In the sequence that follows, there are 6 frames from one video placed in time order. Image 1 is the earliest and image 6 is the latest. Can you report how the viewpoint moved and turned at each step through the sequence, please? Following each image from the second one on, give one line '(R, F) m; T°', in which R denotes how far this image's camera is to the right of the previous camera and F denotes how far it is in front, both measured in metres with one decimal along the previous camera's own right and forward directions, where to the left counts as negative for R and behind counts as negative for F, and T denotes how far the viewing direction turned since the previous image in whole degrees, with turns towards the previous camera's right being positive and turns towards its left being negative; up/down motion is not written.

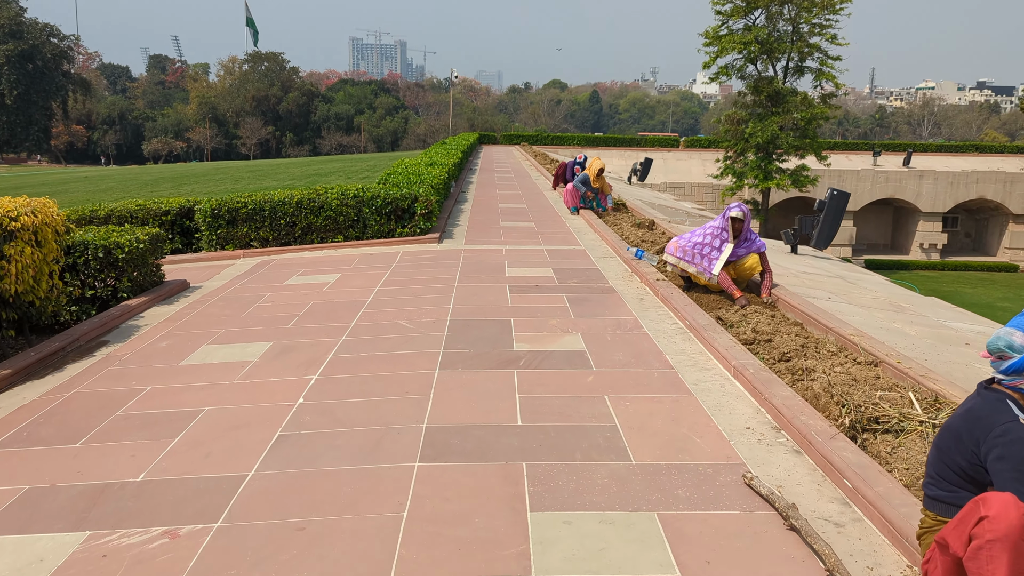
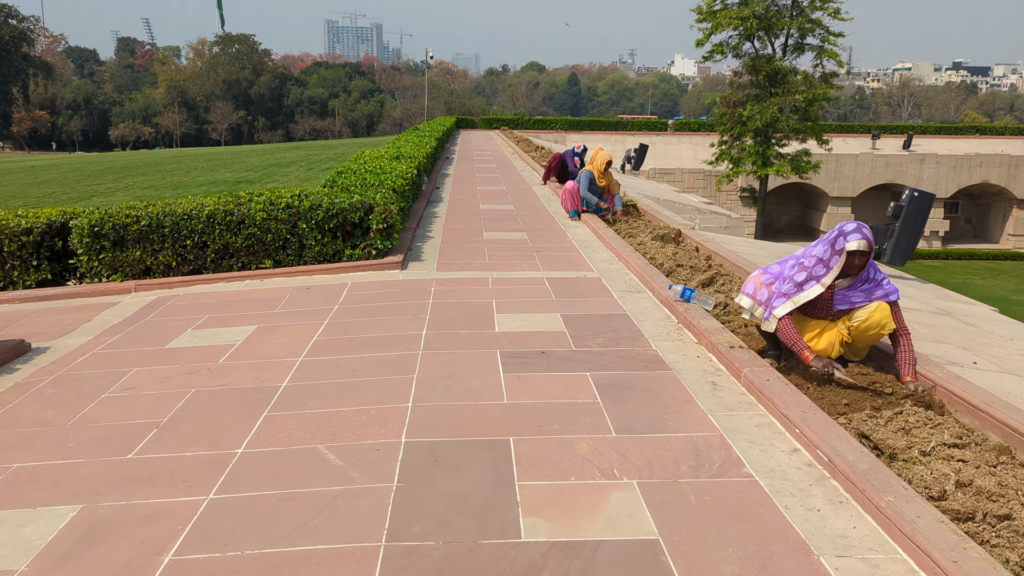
(-0.1, +2.3) m; +1°
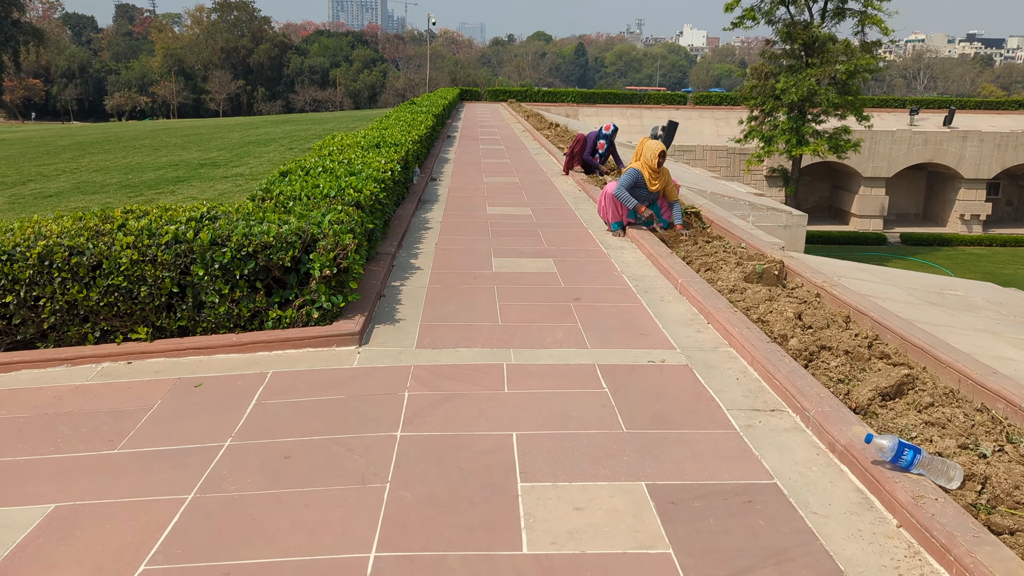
(-0.1, +2.6) m; 0°
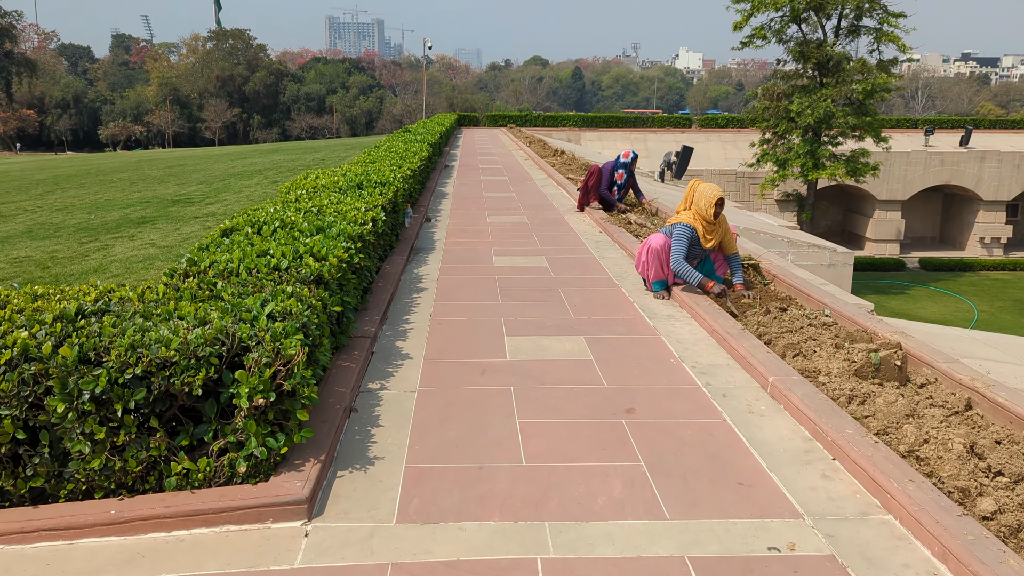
(-0.1, +1.5) m; 0°
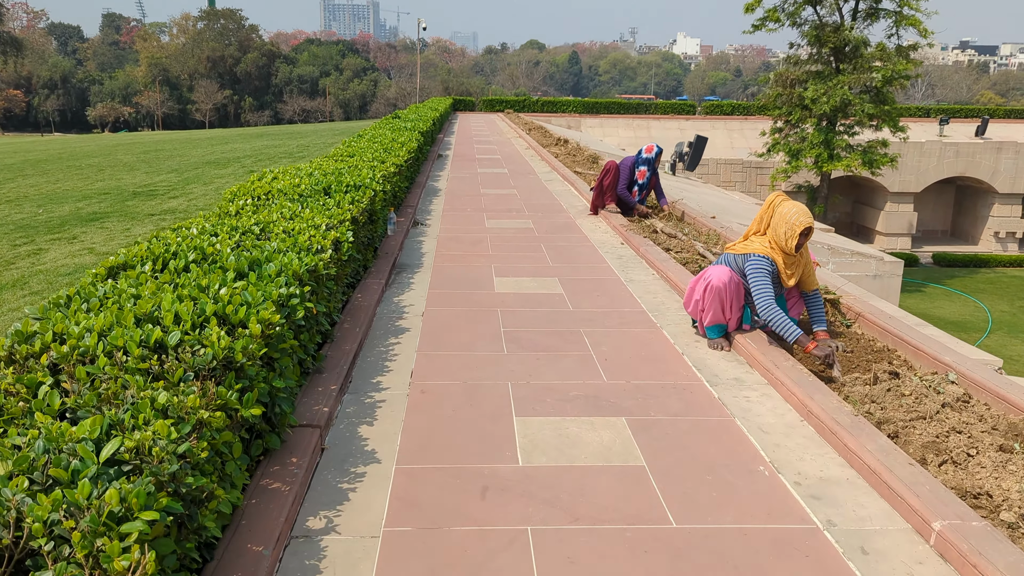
(-0.1, +1.4) m; 0°
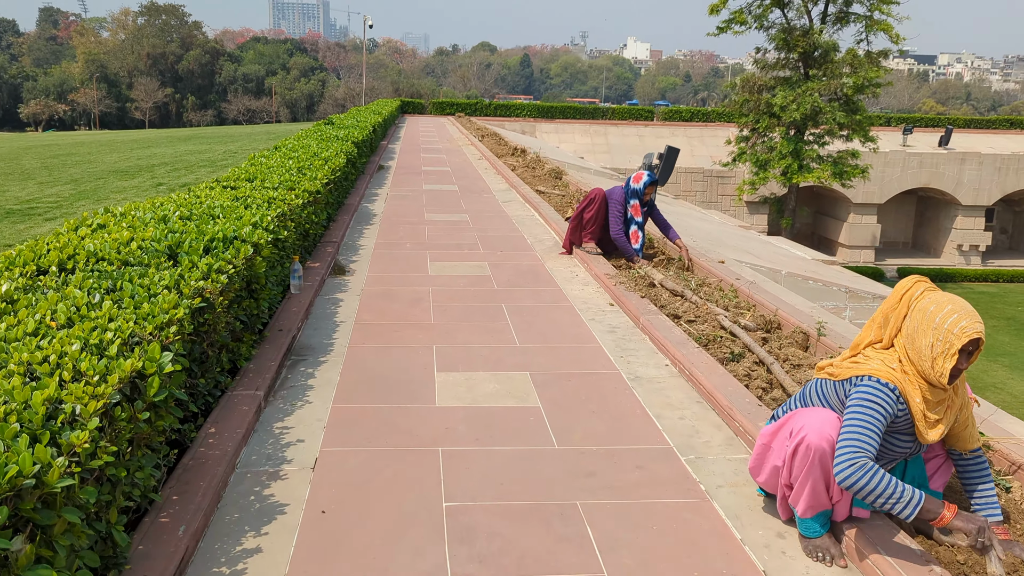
(0.0, +1.8) m; +3°
